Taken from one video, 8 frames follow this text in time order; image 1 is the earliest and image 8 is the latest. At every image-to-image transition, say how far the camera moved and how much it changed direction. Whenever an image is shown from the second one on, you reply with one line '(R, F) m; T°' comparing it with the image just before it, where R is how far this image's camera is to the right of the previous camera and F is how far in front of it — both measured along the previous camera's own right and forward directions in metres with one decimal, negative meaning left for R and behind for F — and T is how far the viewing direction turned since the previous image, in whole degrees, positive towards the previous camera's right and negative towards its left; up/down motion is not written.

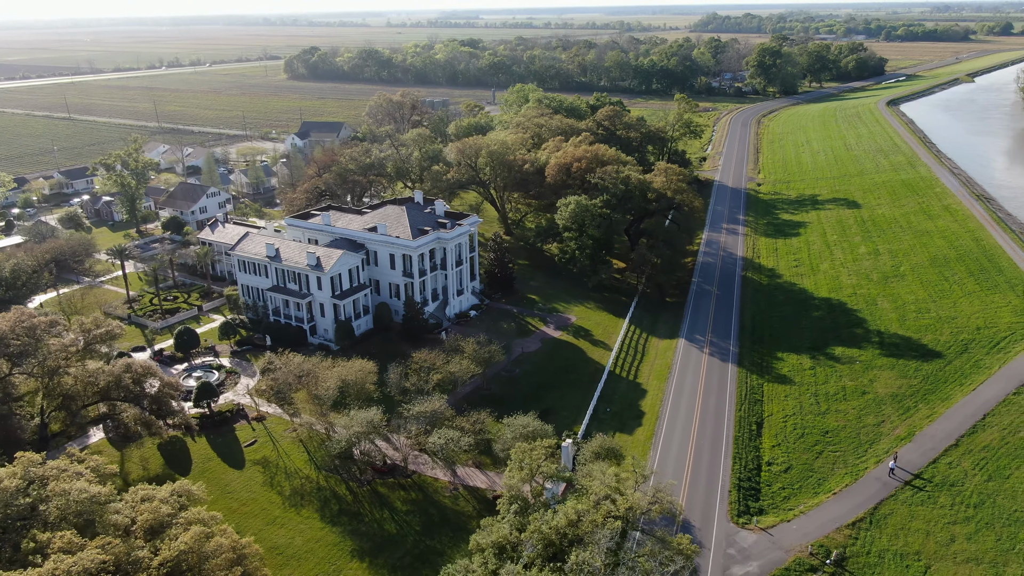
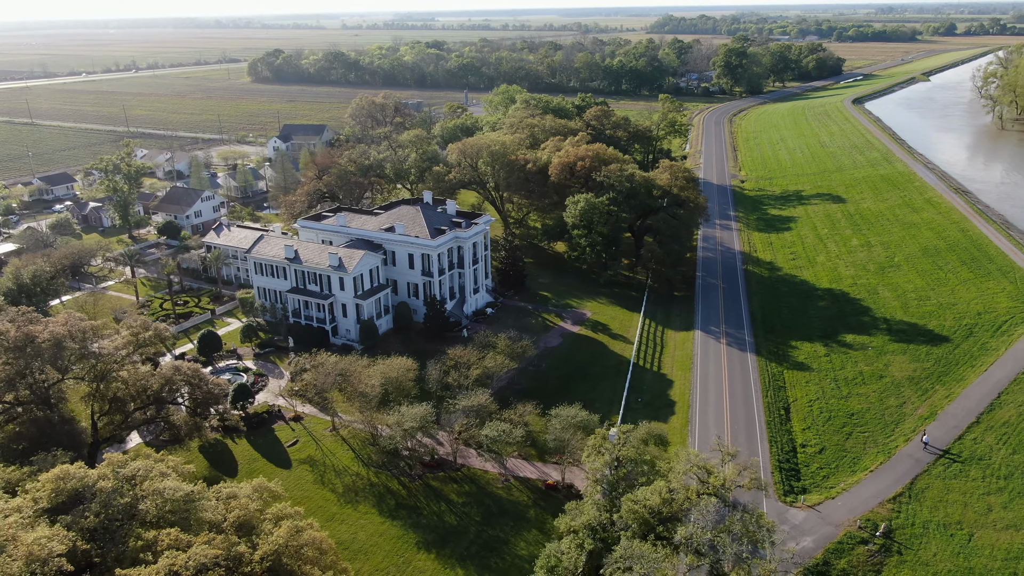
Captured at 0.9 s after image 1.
(-4.8, -0.9) m; +3°
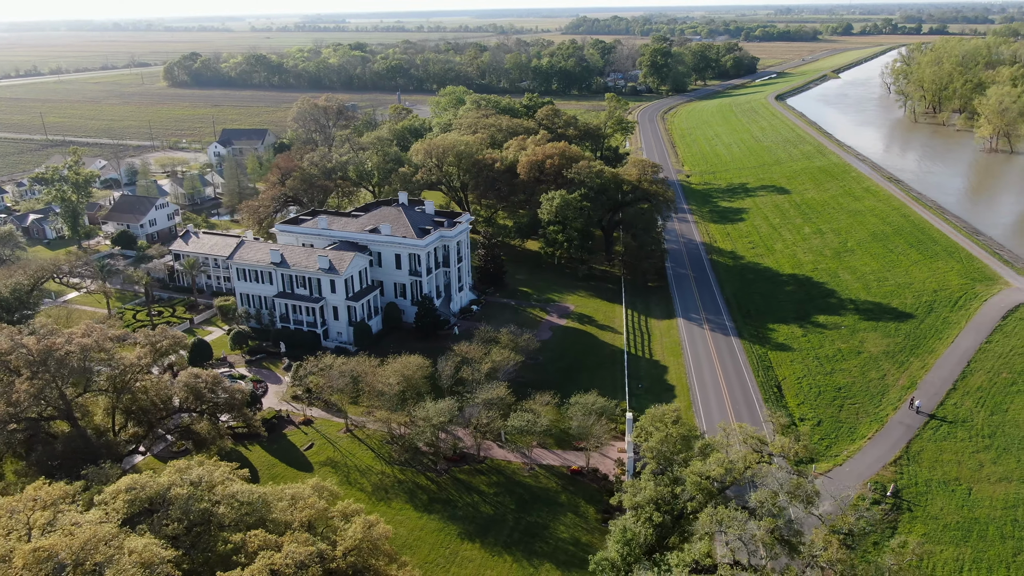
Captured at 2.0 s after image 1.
(-5.5, -0.8) m; +6°
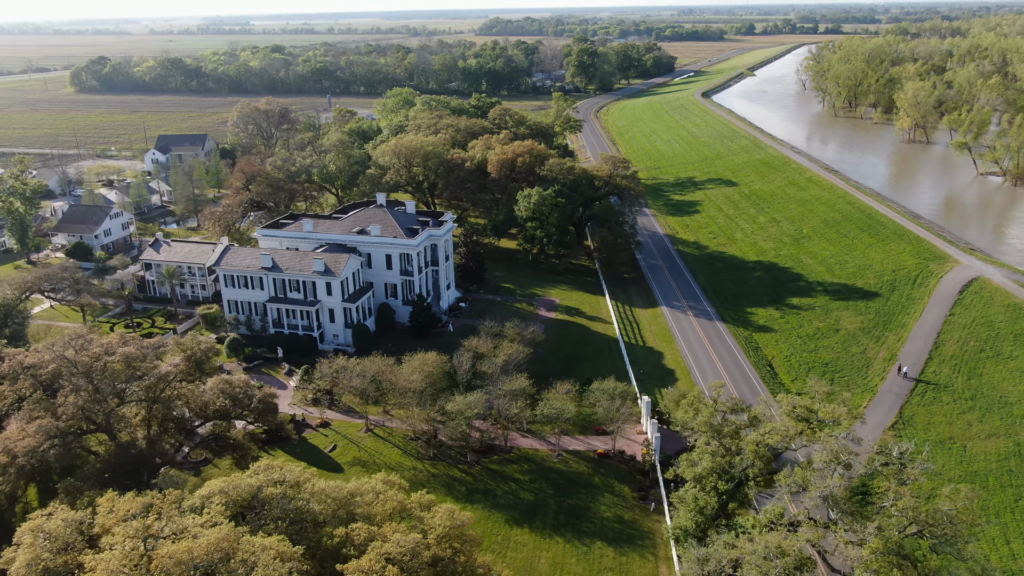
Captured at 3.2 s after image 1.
(-6.1, -0.9) m; +6°
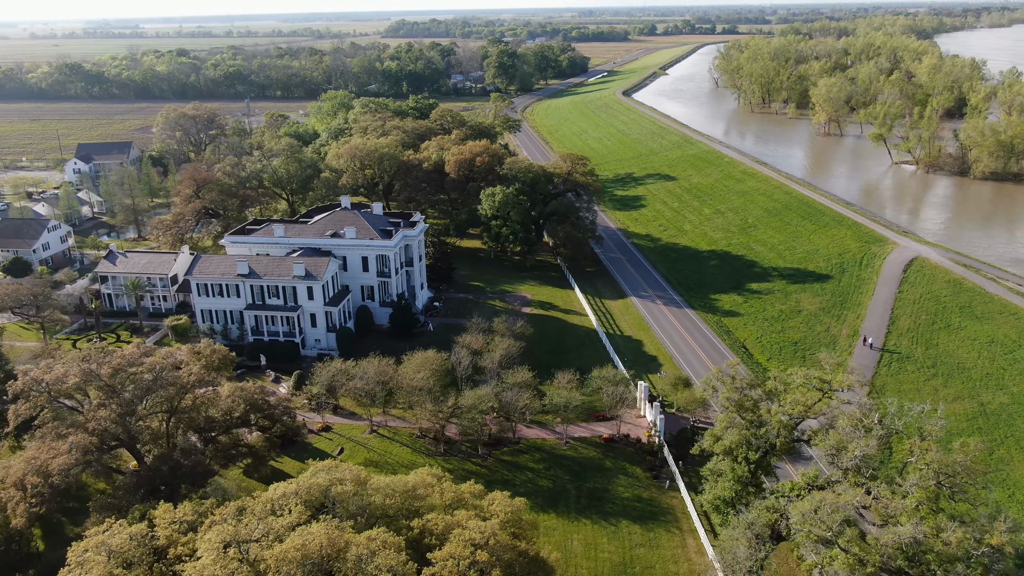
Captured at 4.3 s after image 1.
(-5.4, -0.7) m; +7°
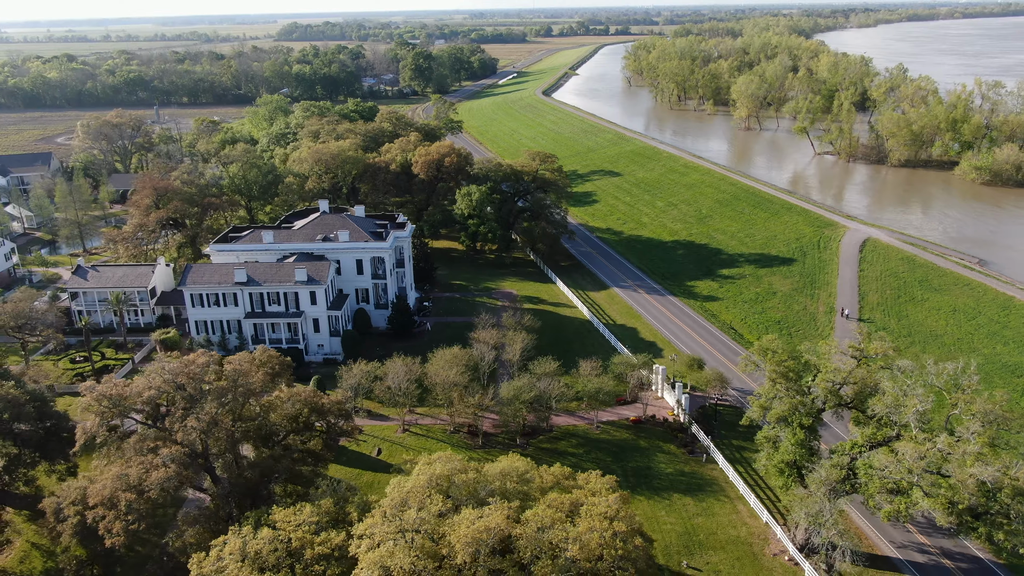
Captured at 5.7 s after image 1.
(-7.8, -0.8) m; +8°
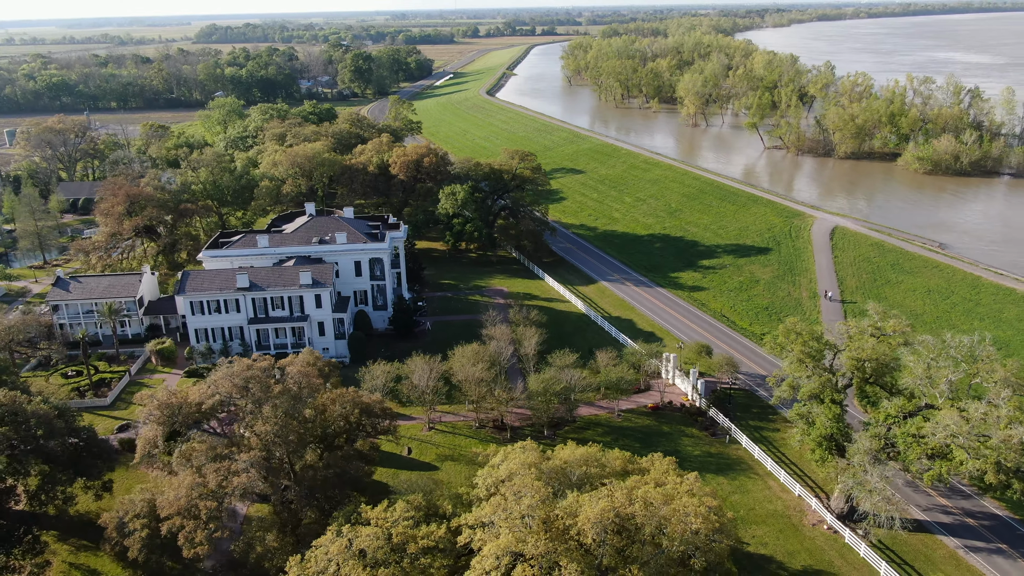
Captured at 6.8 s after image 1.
(-5.8, -0.5) m; +5°
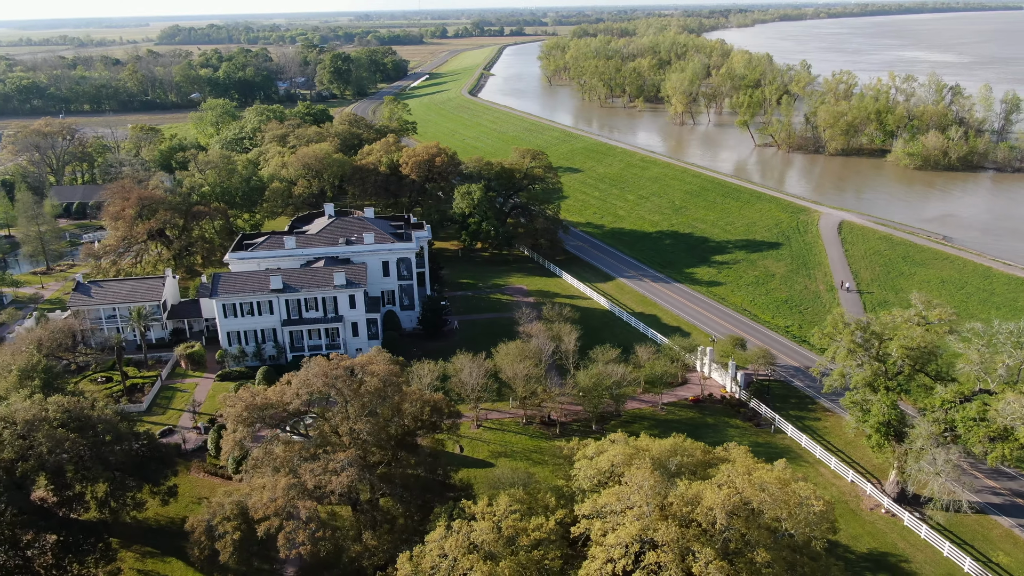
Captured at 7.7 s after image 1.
(-5.0, -0.2) m; +3°
